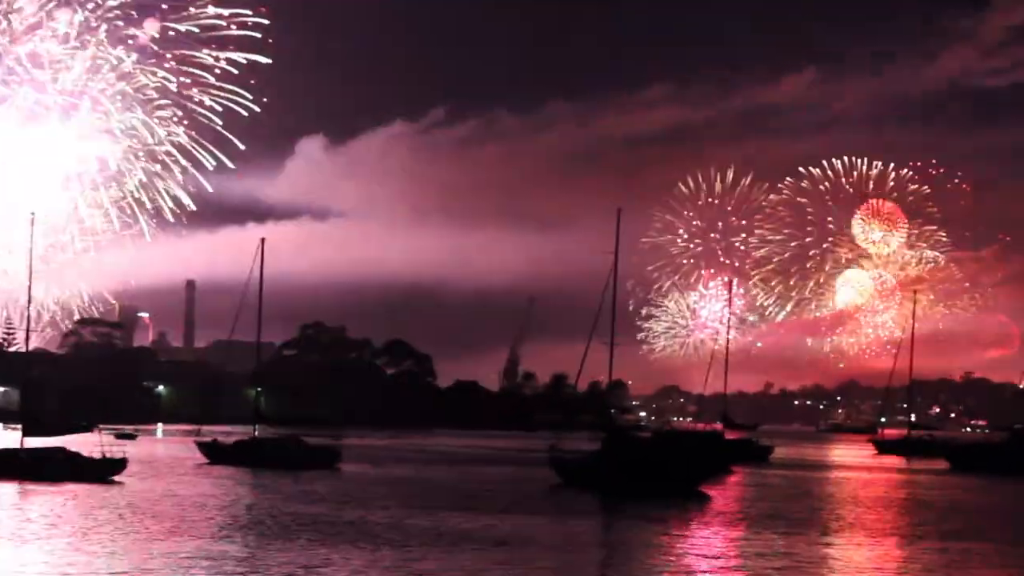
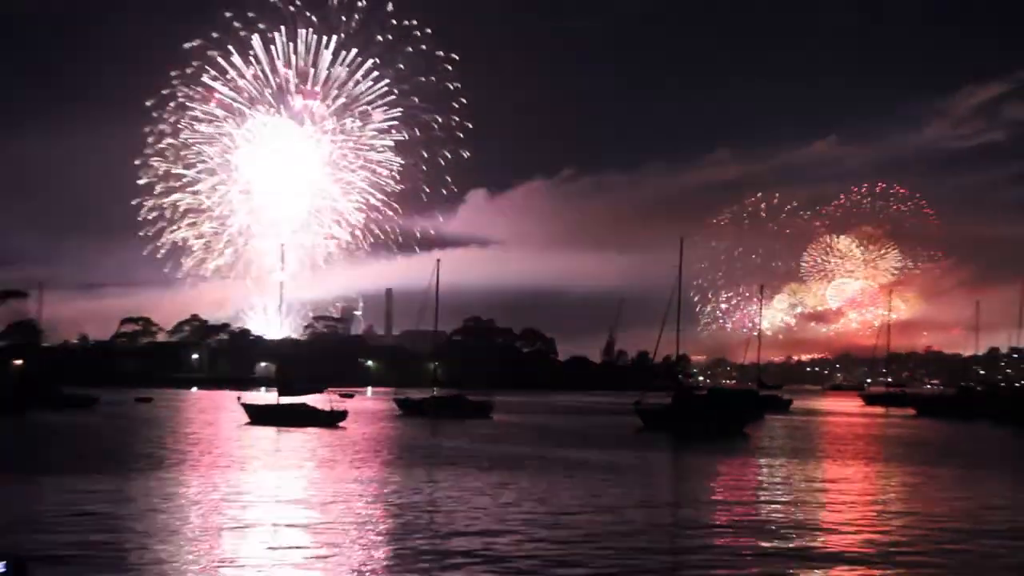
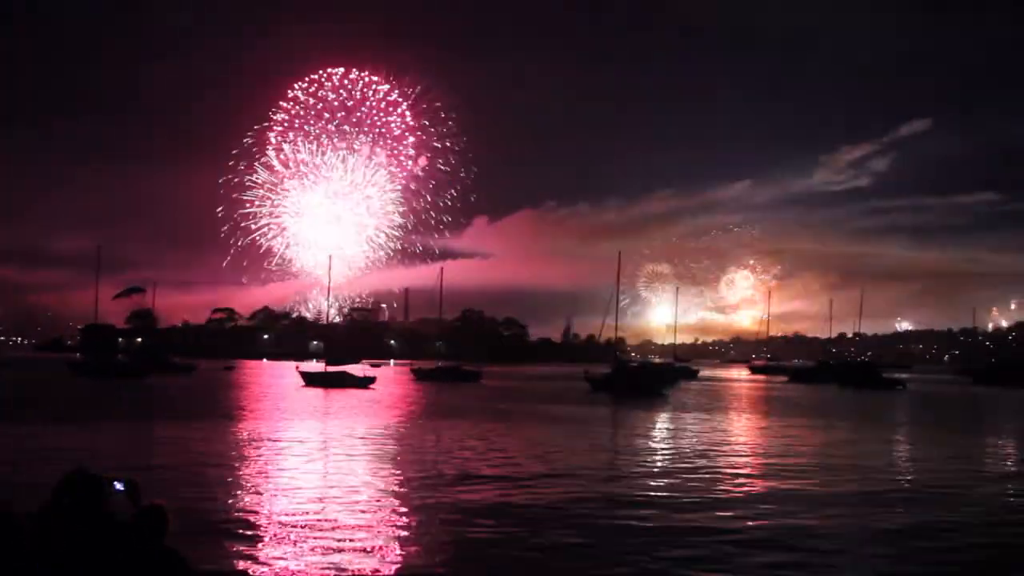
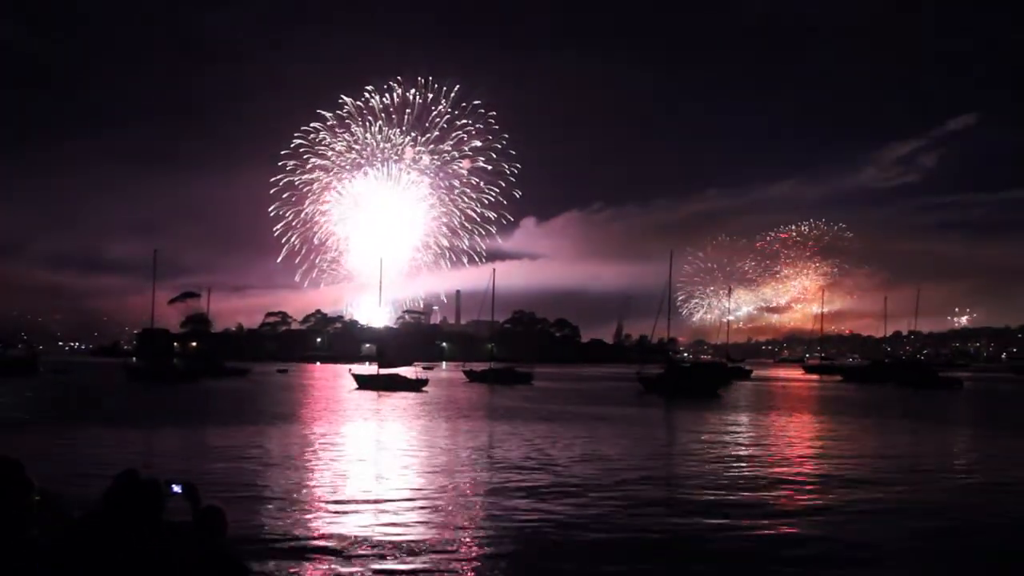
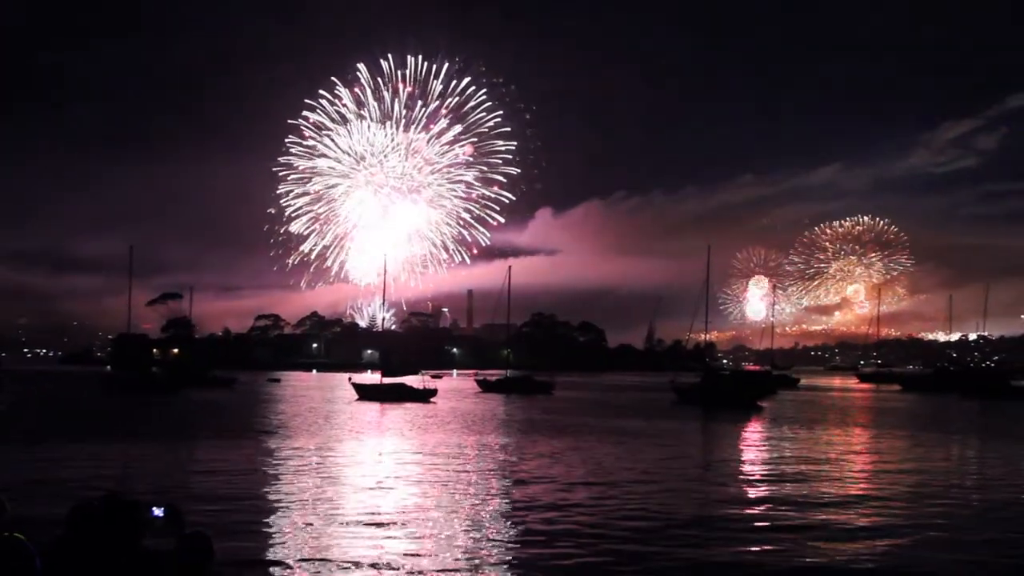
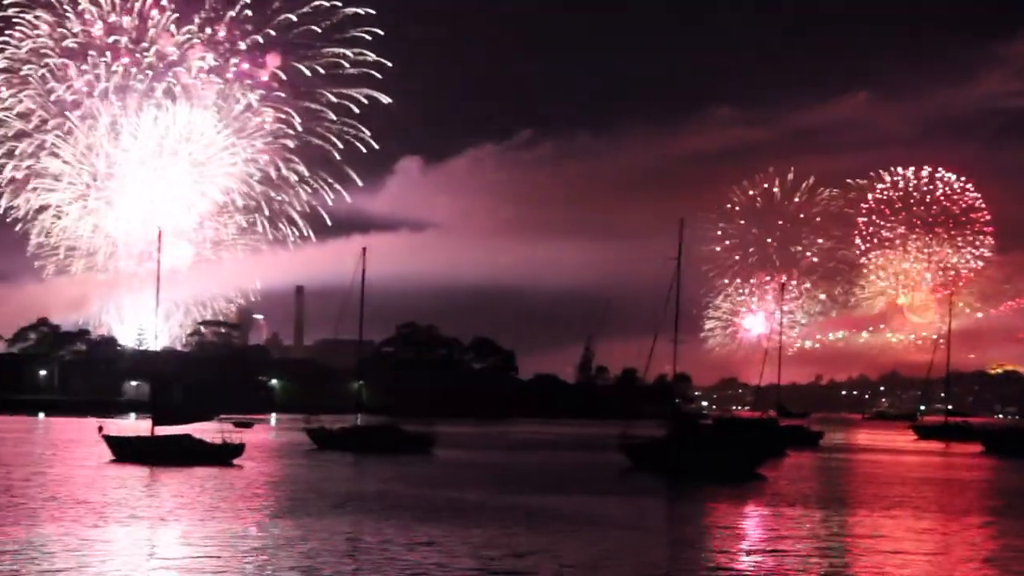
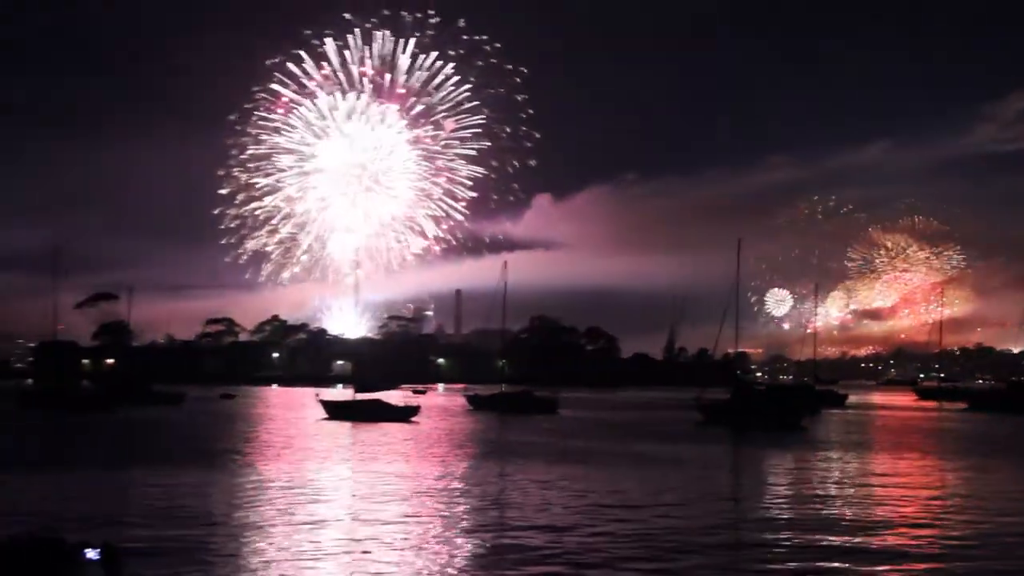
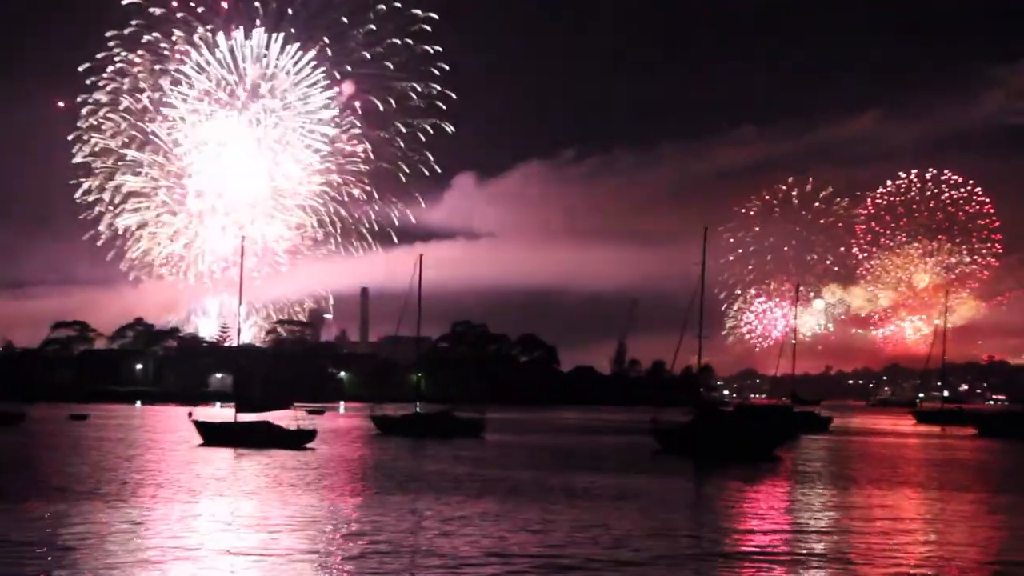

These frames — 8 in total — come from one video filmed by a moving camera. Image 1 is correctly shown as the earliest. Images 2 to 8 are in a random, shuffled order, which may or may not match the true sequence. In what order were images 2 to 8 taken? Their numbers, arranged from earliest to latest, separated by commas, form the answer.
6, 8, 2, 7, 5, 4, 3
